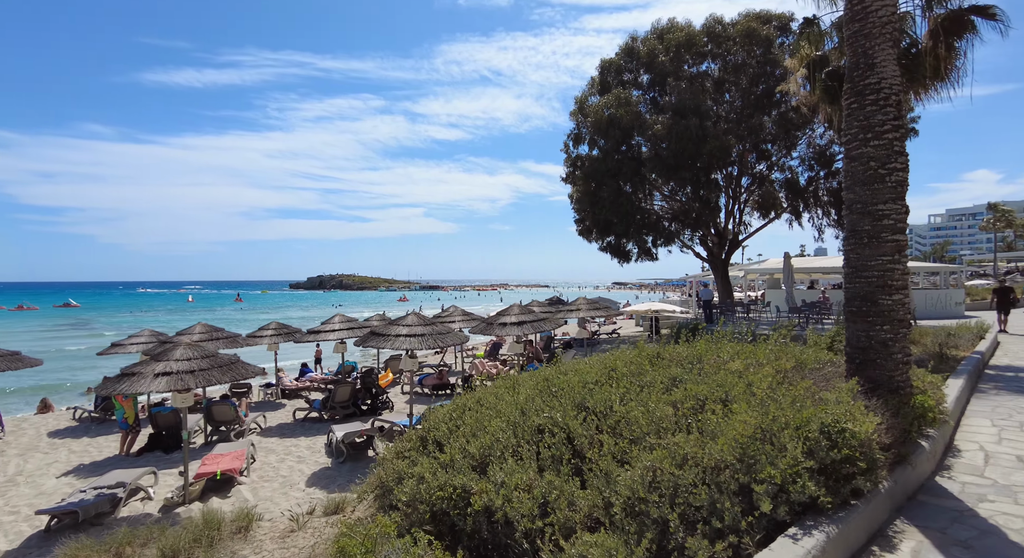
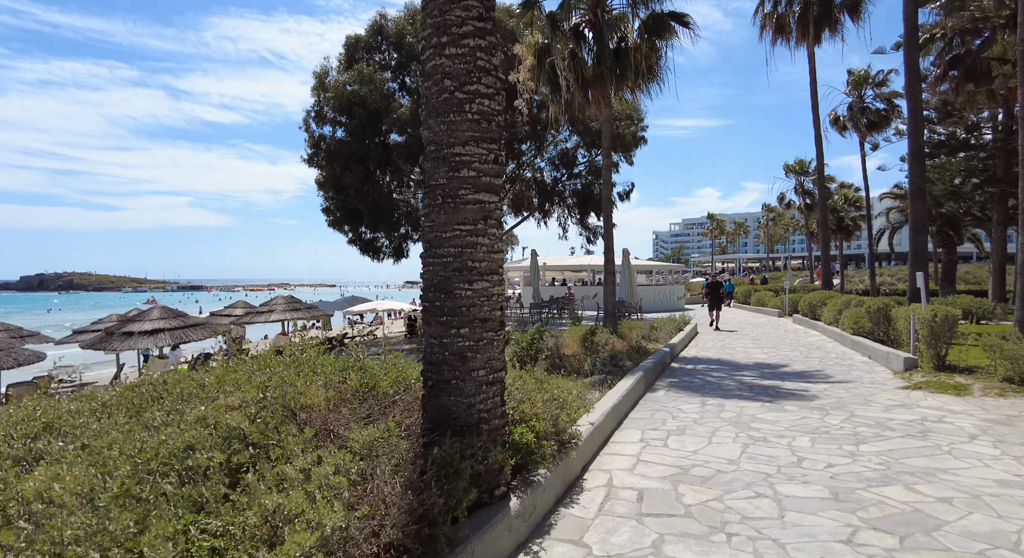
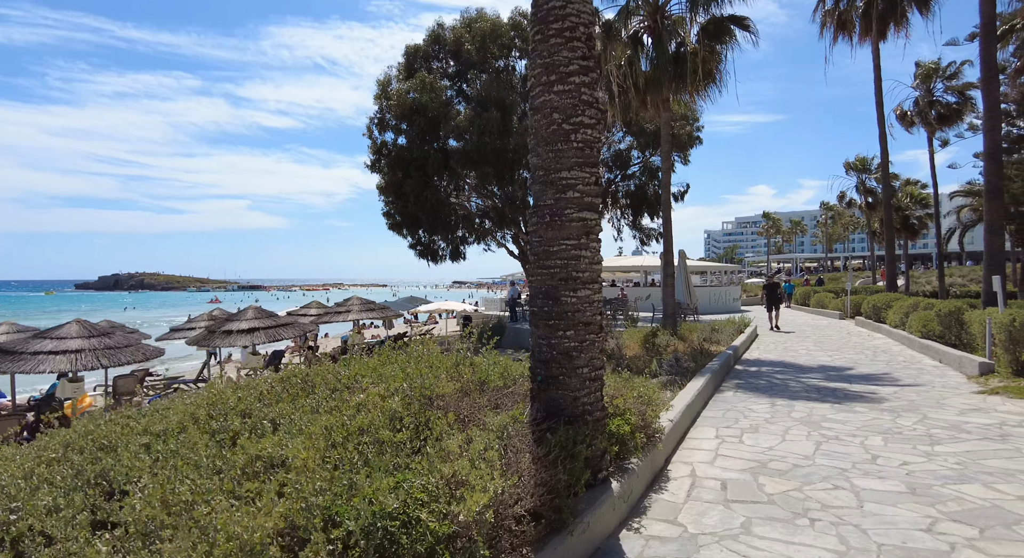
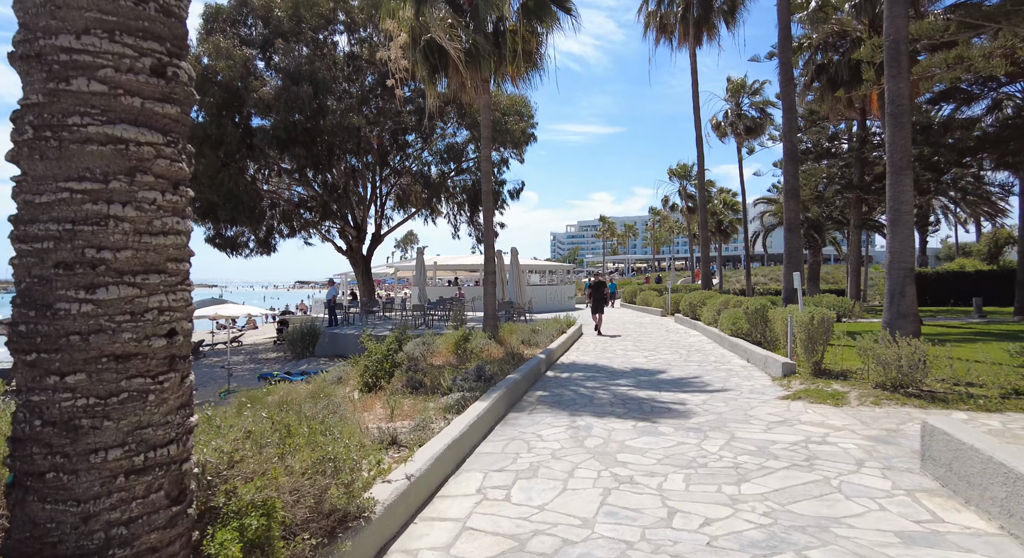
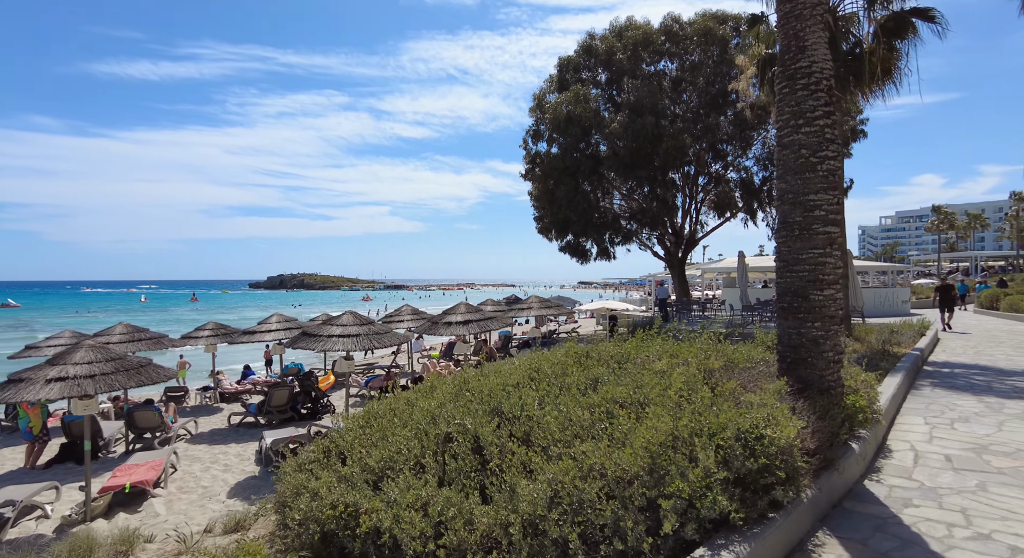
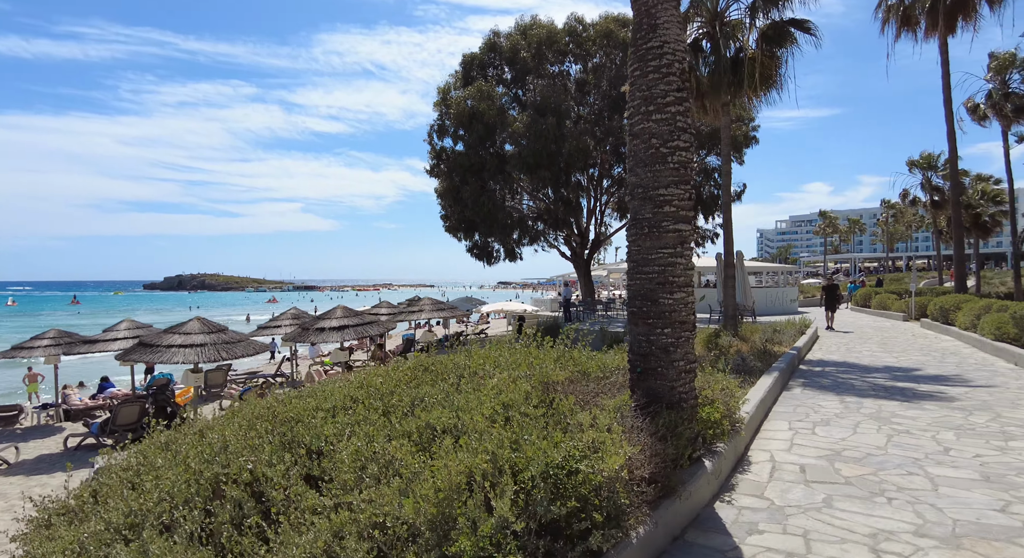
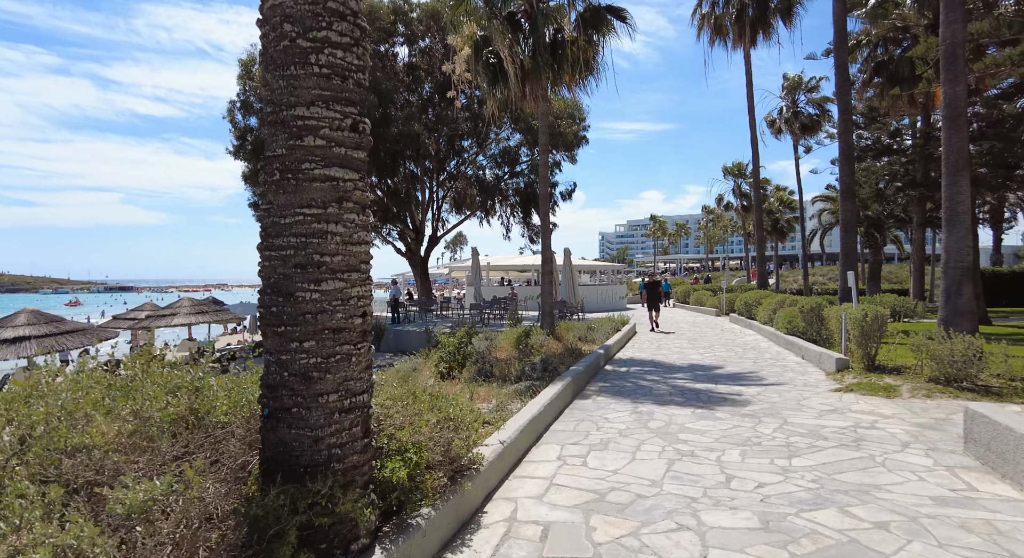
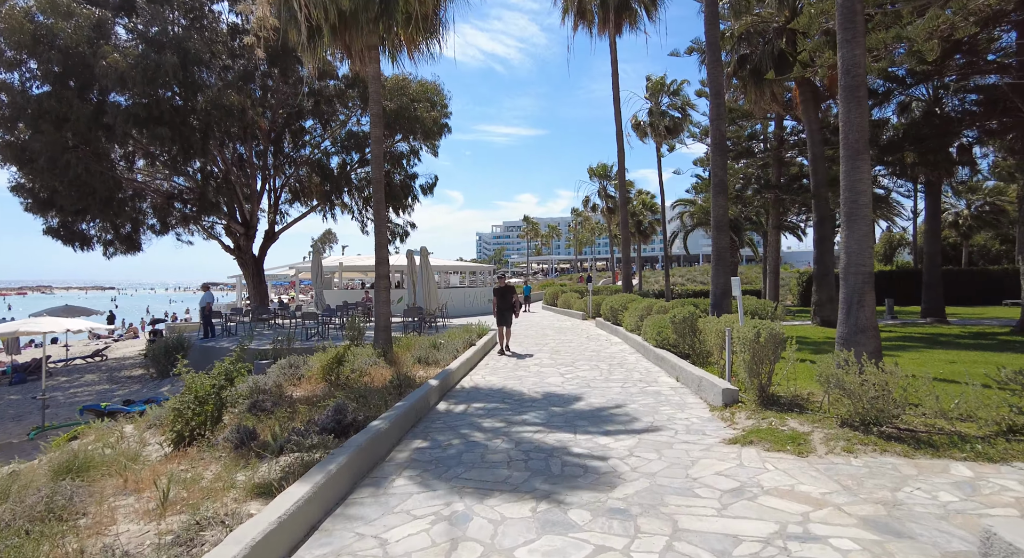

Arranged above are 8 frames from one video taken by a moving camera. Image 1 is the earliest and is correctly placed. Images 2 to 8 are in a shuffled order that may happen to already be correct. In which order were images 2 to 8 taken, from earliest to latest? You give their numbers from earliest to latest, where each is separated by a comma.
5, 6, 3, 2, 7, 4, 8
